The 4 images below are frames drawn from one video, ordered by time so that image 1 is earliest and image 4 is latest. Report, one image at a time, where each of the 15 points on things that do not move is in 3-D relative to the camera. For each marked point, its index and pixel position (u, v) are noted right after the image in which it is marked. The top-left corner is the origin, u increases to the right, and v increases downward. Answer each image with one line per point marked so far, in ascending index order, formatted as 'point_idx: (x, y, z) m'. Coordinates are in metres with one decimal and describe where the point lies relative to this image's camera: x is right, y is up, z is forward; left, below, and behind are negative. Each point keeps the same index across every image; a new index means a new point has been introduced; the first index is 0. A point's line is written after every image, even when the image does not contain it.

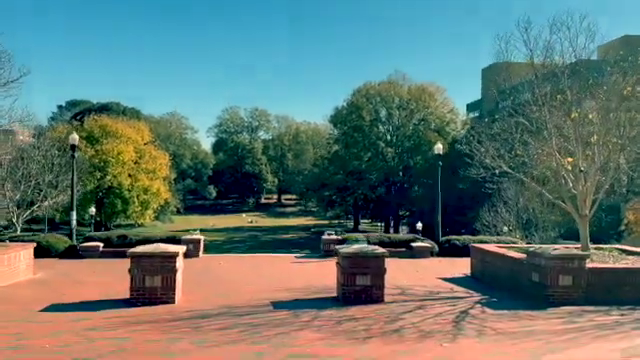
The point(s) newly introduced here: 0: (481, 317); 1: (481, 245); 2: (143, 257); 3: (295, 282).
0: (+2.4, -2.0, +8.2) m
1: (+3.9, -1.6, +13.3) m
2: (-2.9, -1.3, +9.1) m
3: (-0.5, -2.2, +11.9) m
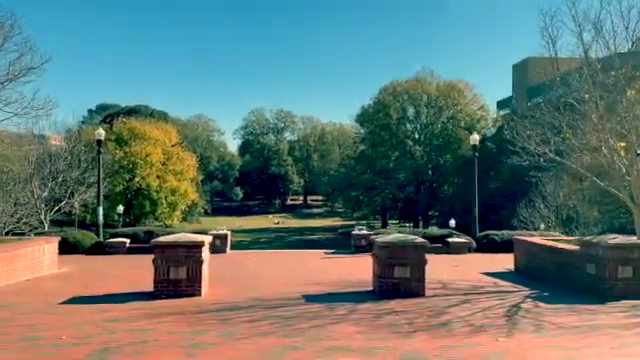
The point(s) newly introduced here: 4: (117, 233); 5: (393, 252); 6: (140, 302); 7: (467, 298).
0: (+2.9, -1.8, +7.5) m
1: (+4.6, -1.3, +12.4) m
2: (-2.4, -1.0, +8.5) m
3: (+0.2, -2.0, +11.3) m
4: (-6.7, -1.7, +18.2) m
5: (+1.2, -1.1, +8.7) m
6: (-2.6, -1.8, +8.2) m
7: (+2.3, -1.8, +8.5) m
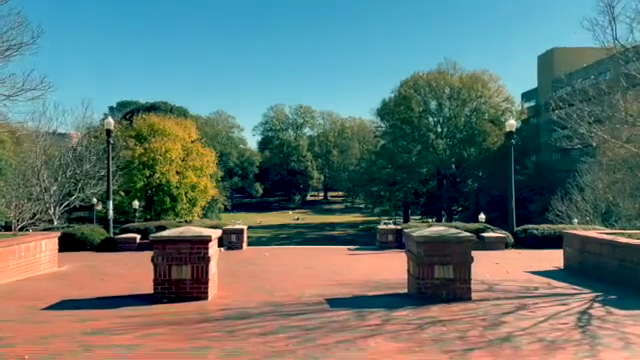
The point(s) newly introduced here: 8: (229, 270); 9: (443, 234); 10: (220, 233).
0: (+3.2, -1.5, +6.1) m
1: (+5.1, -1.0, +11.0) m
2: (-2.0, -0.8, +7.3) m
3: (+0.6, -1.7, +10.0) m
4: (-6.0, -1.5, +17.1) m
5: (+1.5, -0.9, +7.4) m
6: (-2.3, -1.6, +7.0) m
7: (+2.6, -1.6, +7.1) m
8: (-1.7, -1.7, +10.3) m
9: (+1.6, -0.7, +7.4) m
10: (-1.4, -0.8, +7.9) m
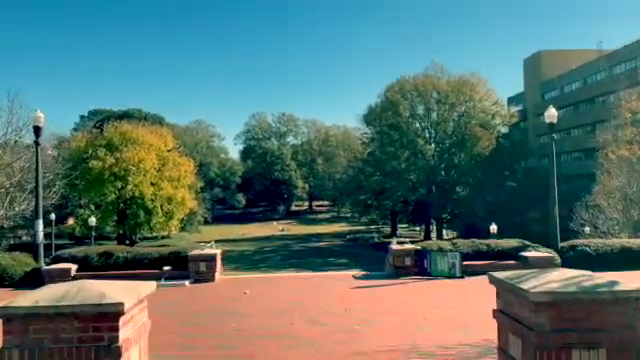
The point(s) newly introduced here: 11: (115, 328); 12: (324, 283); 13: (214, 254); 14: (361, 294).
0: (+3.4, -1.5, +2.5) m
1: (+5.1, -1.0, +7.5) m
2: (-1.8, -0.9, +3.6) m
3: (+0.7, -1.8, +6.3) m
4: (-6.1, -1.8, +13.2) m
5: (+1.7, -0.9, +3.7) m
6: (-2.1, -1.7, +3.2) m
7: (+2.8, -1.6, +3.5) m
8: (-1.6, -1.8, +6.5) m
9: (+1.8, -0.7, +3.7) m
10: (-1.3, -0.8, +4.2) m
11: (-1.3, -1.0, +3.6) m
12: (+0.1, -2.1, +11.5) m
13: (-2.4, -1.6, +12.3) m
14: (+0.8, -2.0, +9.7) m
